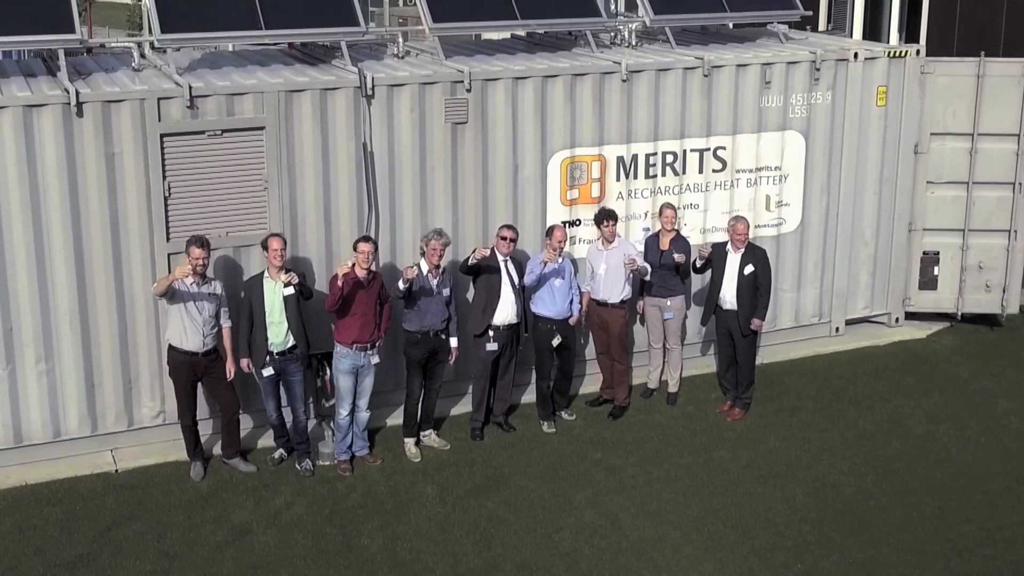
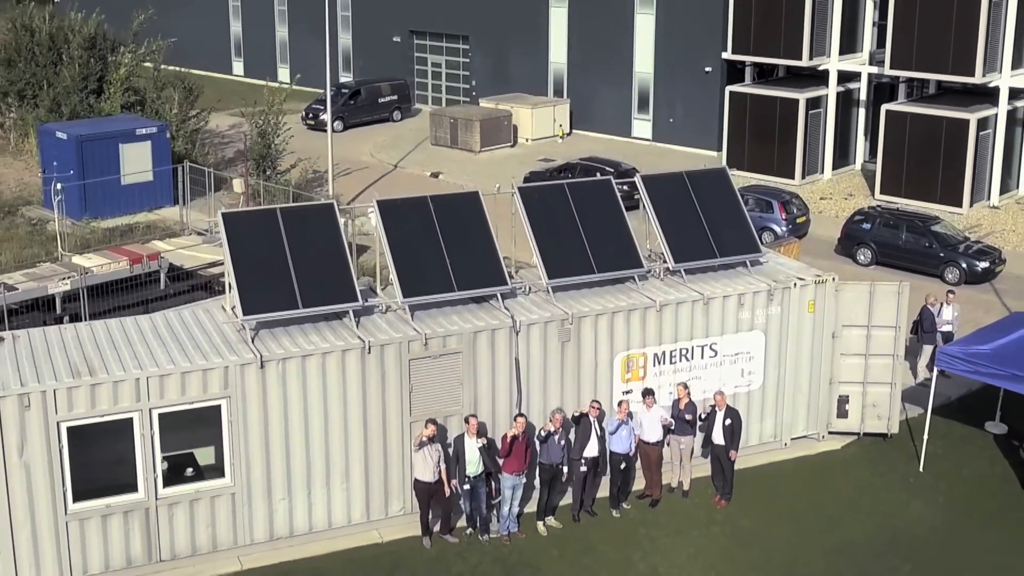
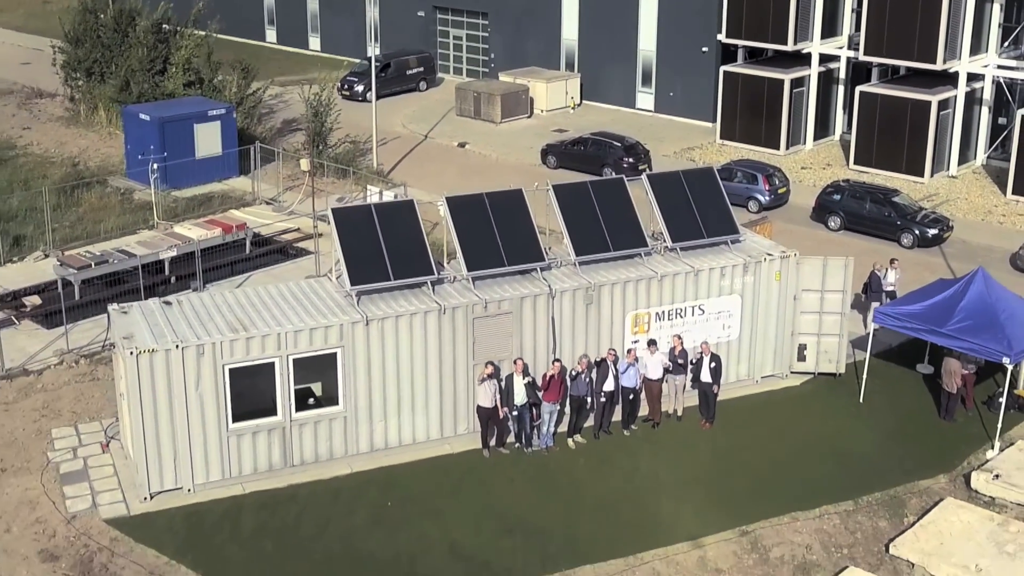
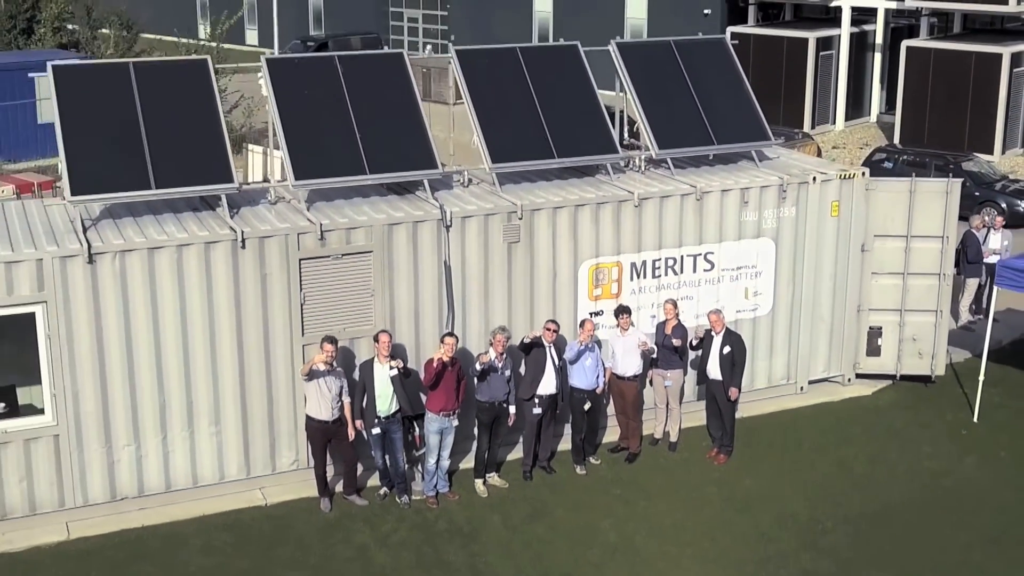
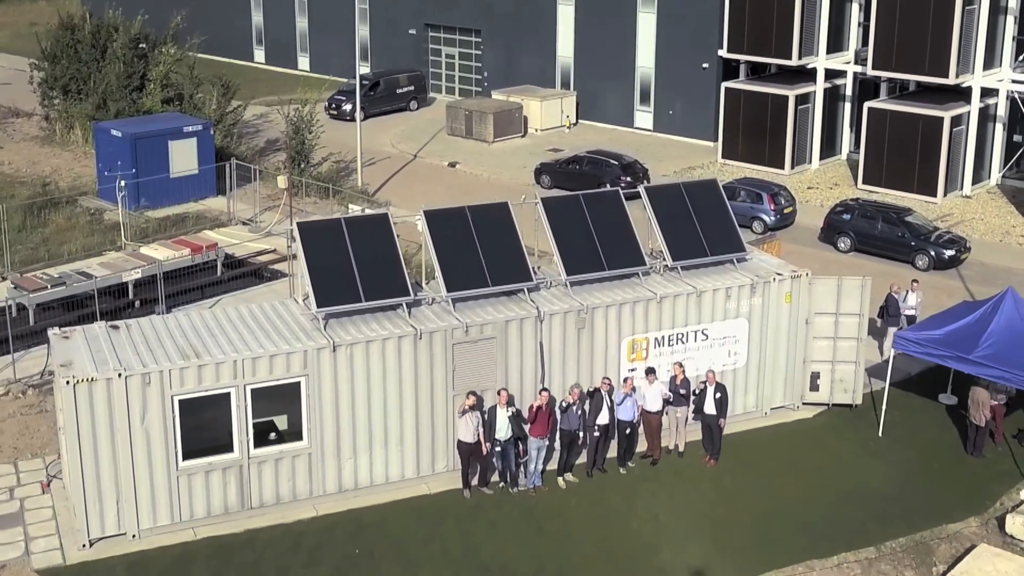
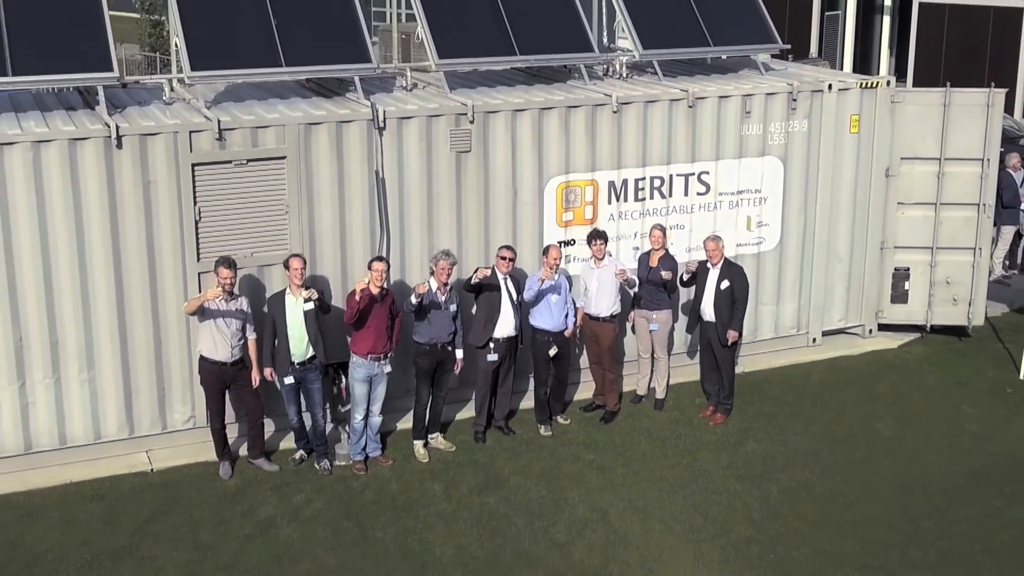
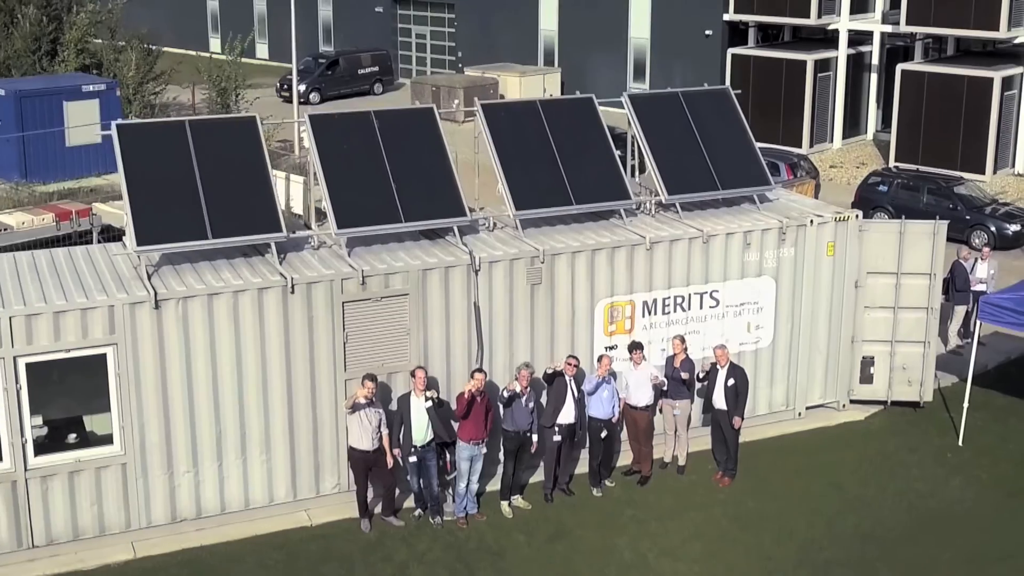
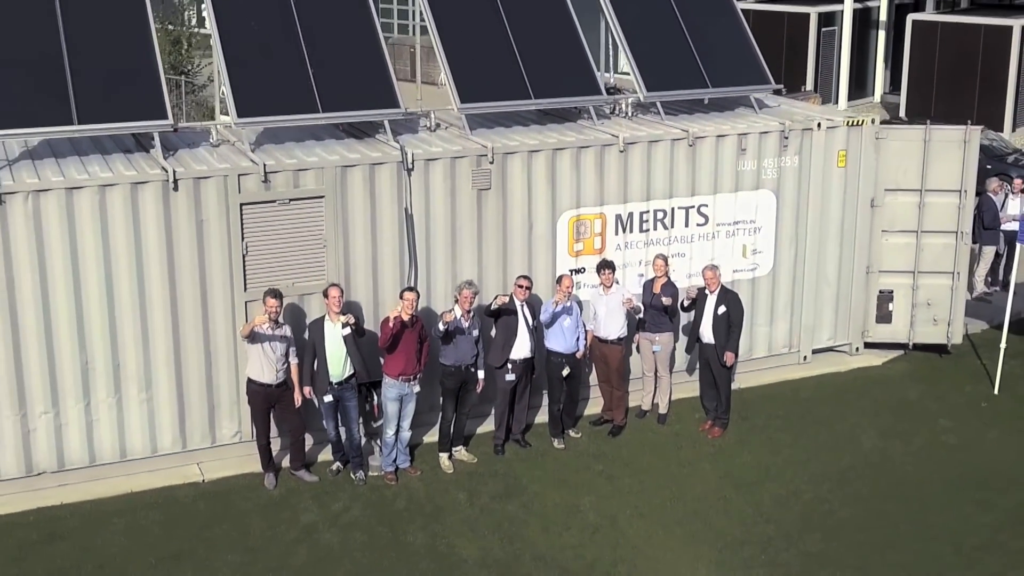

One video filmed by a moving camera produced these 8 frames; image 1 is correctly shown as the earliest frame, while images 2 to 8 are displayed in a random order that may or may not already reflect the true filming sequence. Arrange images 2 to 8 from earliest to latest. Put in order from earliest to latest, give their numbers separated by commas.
6, 8, 4, 7, 2, 5, 3
